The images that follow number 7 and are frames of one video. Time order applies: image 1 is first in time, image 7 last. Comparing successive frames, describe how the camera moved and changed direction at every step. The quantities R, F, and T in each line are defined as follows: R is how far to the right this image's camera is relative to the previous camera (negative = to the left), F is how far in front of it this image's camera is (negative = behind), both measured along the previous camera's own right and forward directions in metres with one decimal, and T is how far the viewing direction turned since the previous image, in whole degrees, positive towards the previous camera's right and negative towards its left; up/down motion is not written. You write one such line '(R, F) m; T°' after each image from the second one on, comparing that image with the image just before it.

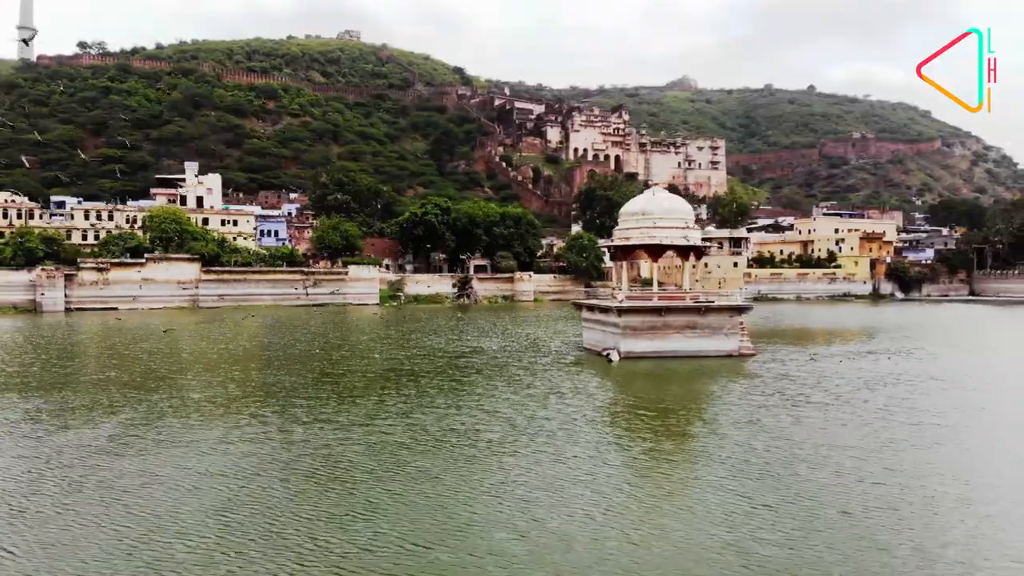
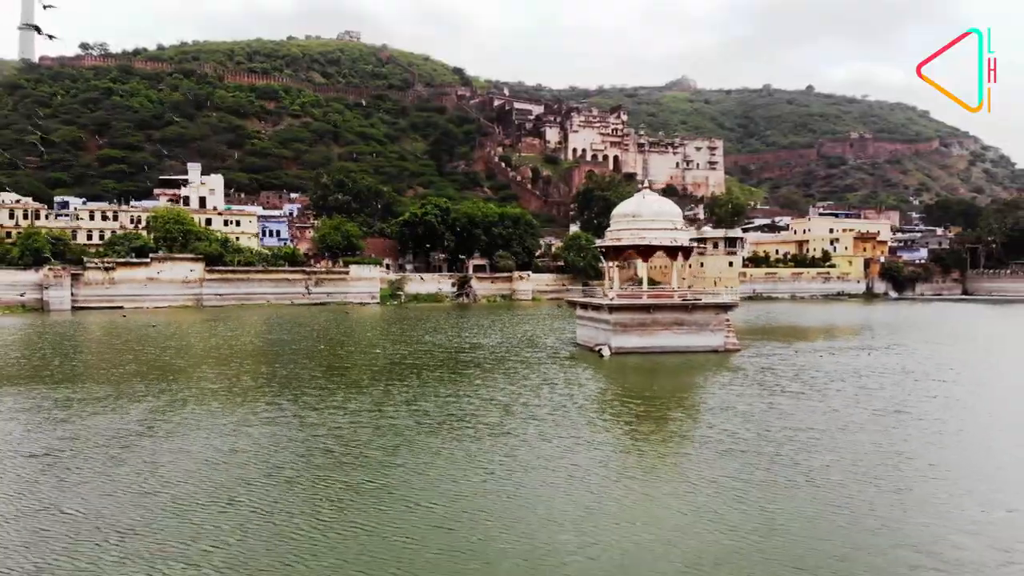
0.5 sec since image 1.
(+0.1, -1.0) m; 0°
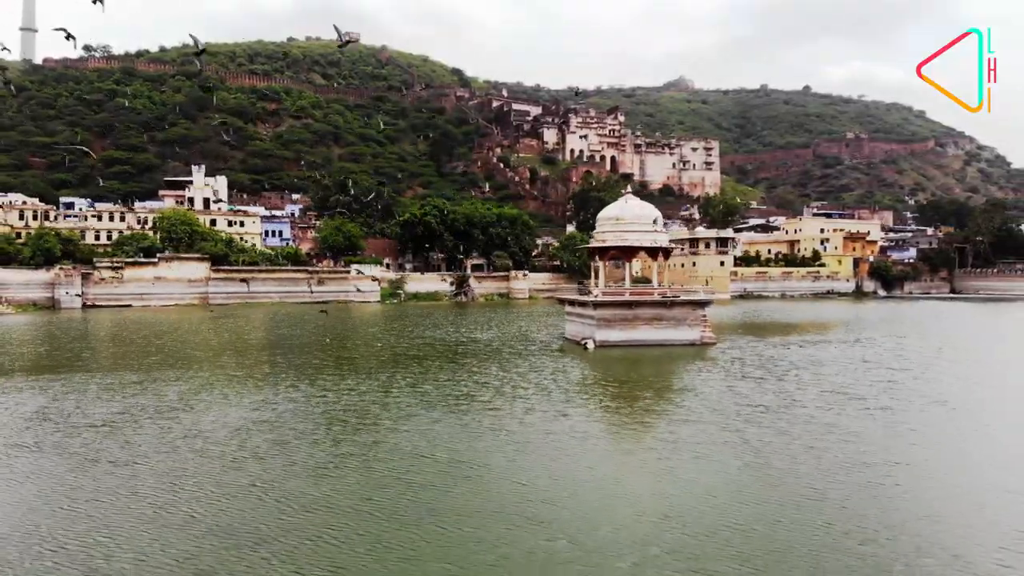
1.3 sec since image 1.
(+0.2, -1.7) m; 0°
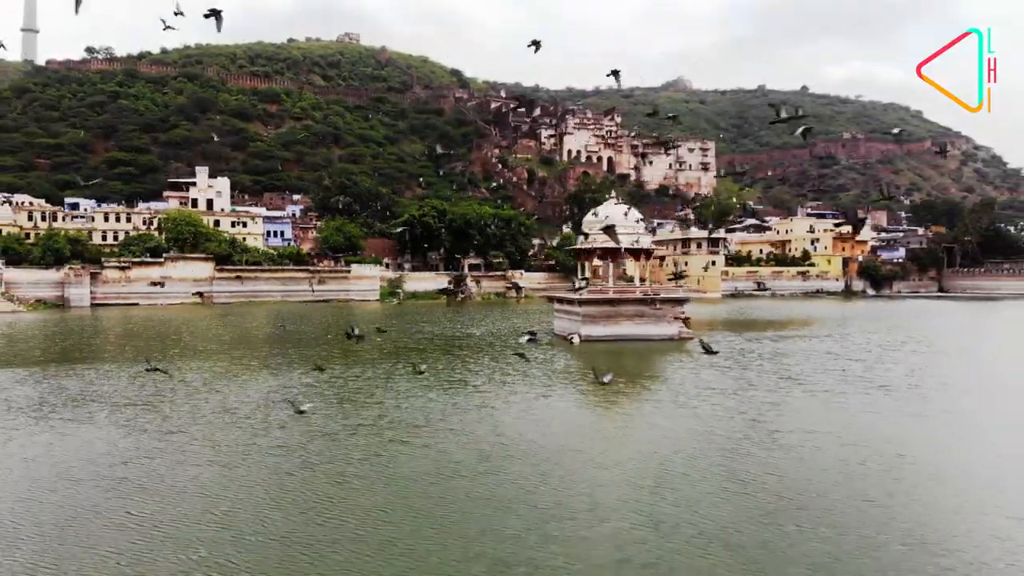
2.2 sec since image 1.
(+0.3, -1.7) m; 0°
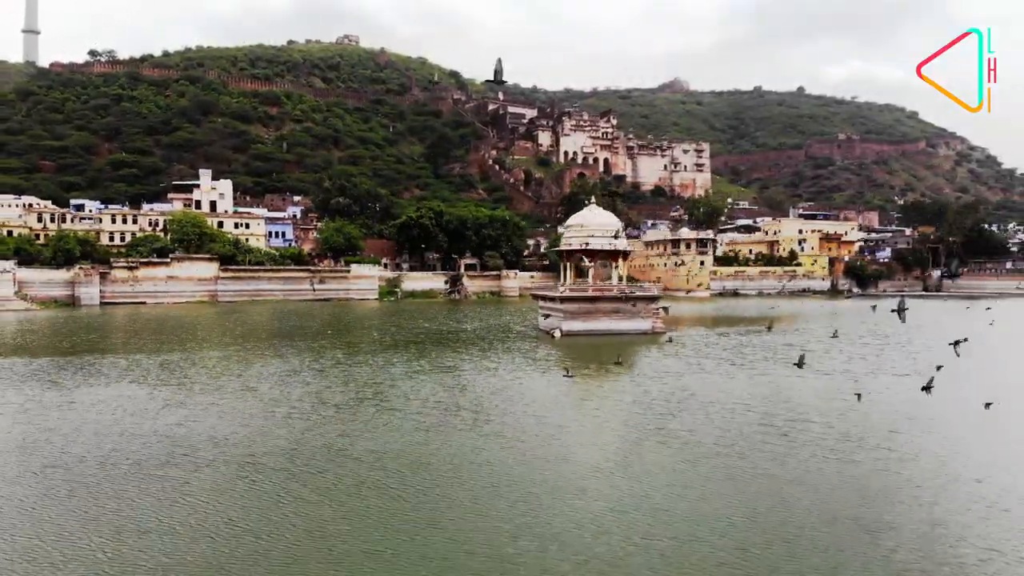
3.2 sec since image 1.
(+0.4, -2.2) m; 0°
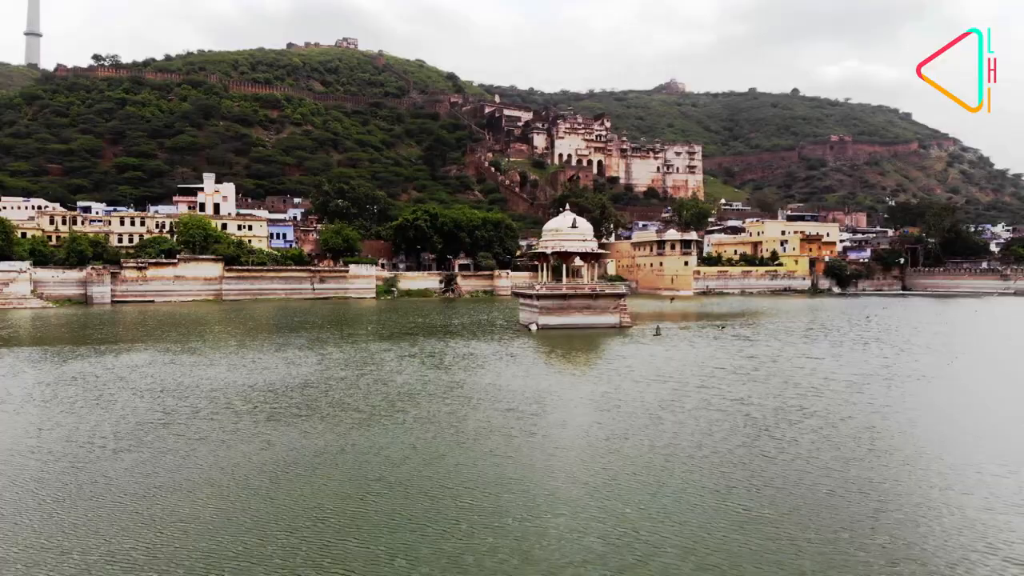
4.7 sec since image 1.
(+0.7, -3.1) m; 0°
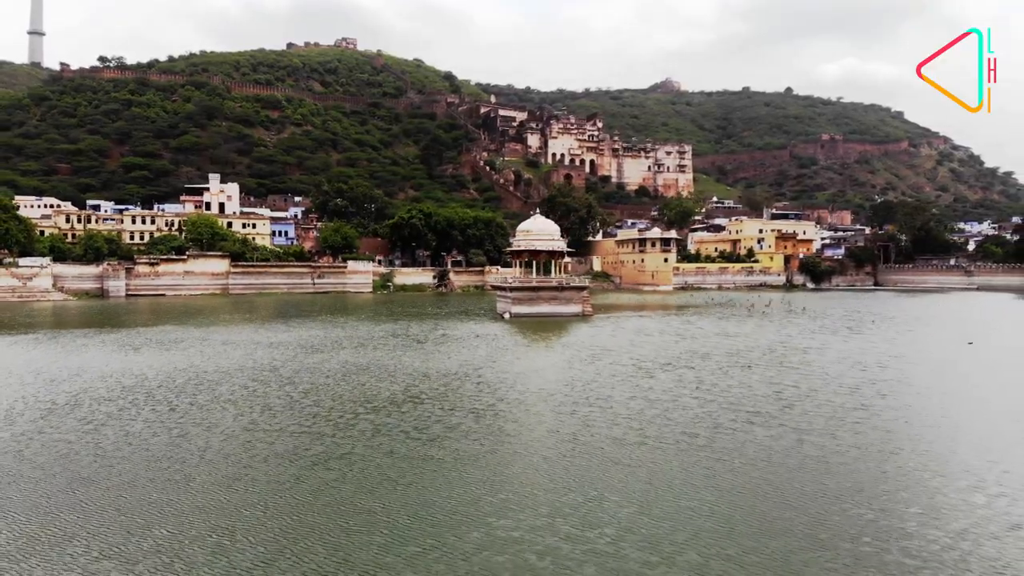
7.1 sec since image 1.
(+1.0, -4.4) m; 0°
